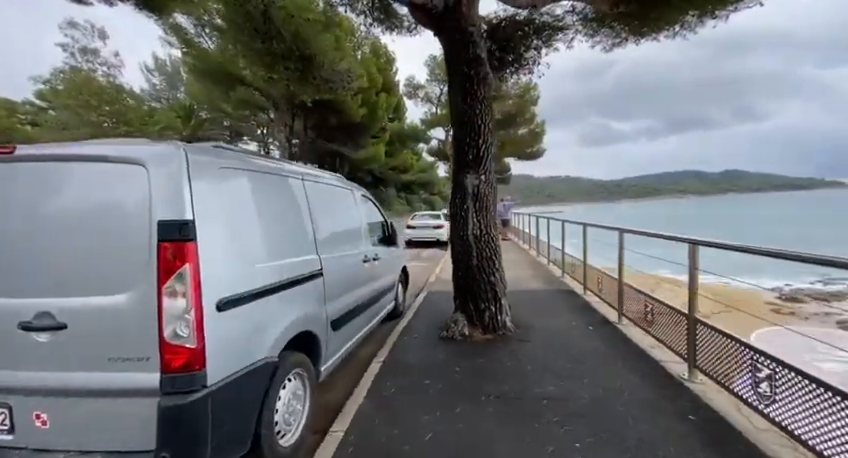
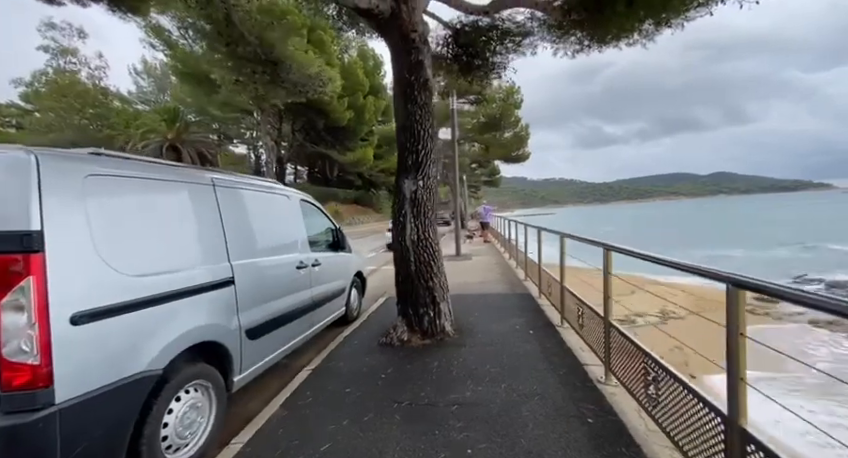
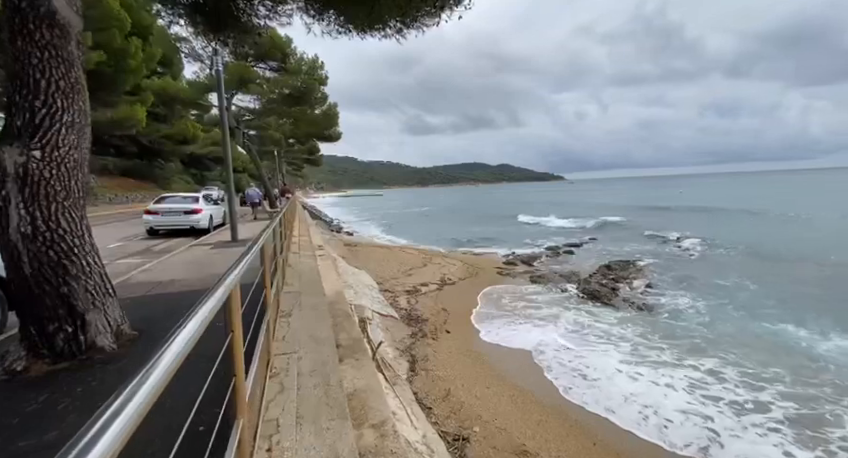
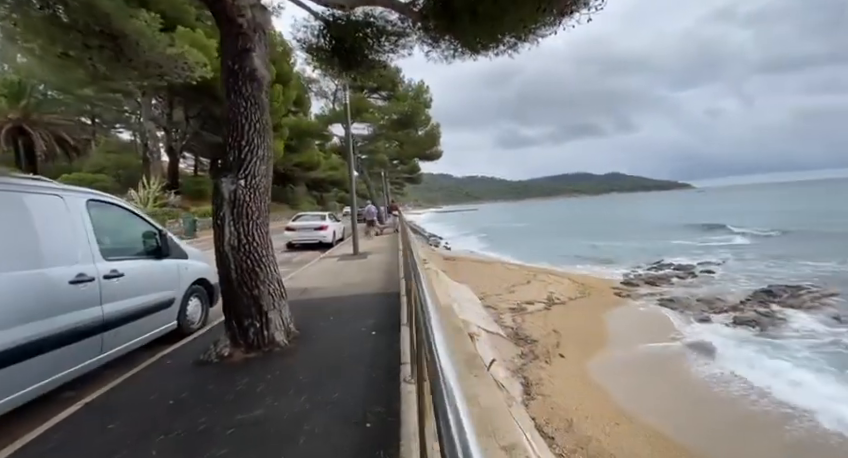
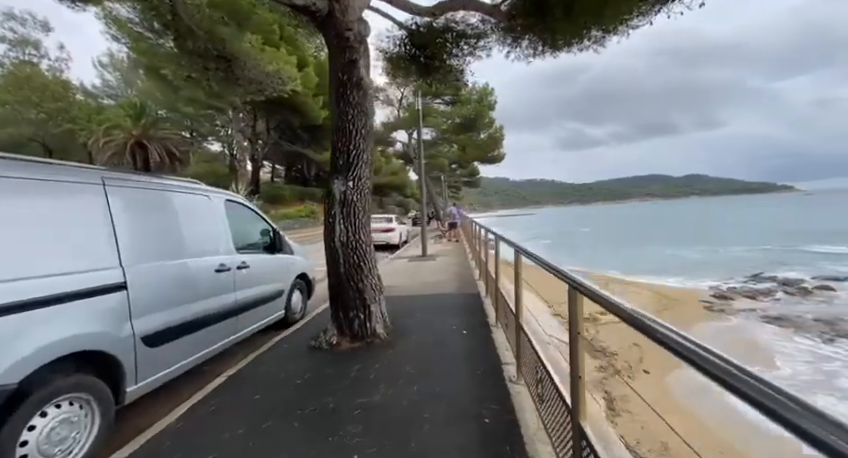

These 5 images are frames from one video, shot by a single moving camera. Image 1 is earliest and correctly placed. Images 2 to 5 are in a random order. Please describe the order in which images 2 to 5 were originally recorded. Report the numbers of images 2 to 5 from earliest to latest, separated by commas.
2, 5, 4, 3
